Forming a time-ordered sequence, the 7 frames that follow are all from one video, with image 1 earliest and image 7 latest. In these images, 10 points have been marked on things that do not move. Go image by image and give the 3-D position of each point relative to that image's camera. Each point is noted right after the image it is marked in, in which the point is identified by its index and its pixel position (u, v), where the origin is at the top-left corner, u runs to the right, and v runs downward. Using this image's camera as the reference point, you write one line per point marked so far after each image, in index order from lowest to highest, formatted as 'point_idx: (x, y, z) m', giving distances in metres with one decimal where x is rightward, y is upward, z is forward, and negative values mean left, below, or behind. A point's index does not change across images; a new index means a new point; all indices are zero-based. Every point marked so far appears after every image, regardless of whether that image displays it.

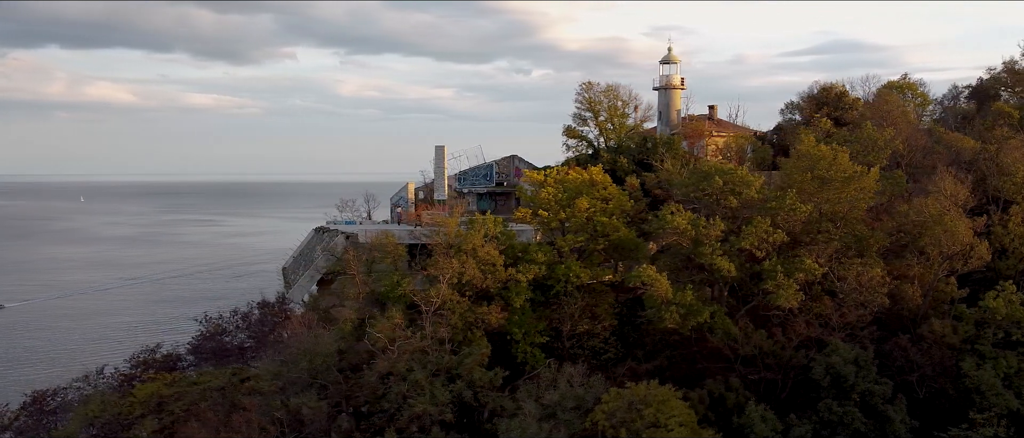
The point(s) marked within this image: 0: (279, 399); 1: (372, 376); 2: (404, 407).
0: (-6.2, -4.8, +19.0) m
1: (-3.6, -4.1, +18.7) m
2: (-2.6, -4.7, +17.9) m
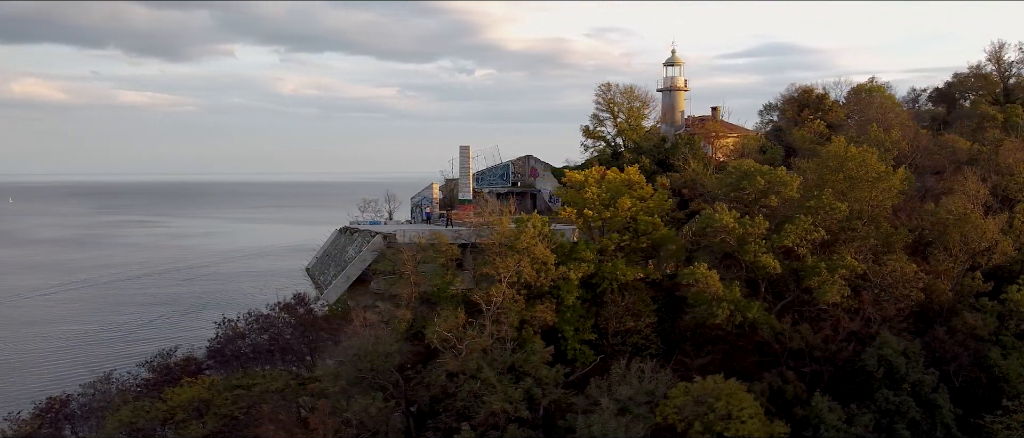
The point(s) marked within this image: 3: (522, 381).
0: (-4.4, -4.8, +18.9) m
1: (-1.9, -4.1, +18.8) m
2: (-0.8, -4.7, +18.0) m
3: (+0.3, -4.3, +18.8) m
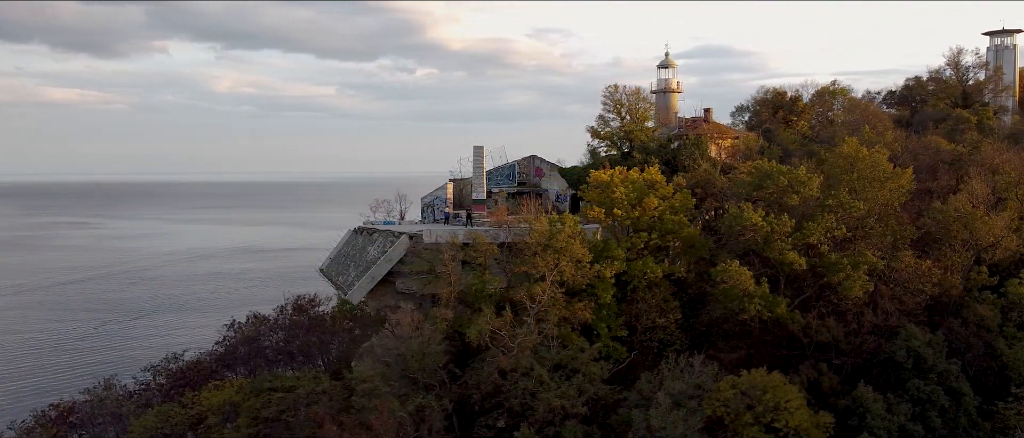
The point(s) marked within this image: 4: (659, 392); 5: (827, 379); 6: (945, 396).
0: (-3.1, -4.8, +19.0) m
1: (-0.5, -4.1, +19.0) m
2: (+0.6, -4.7, +18.3) m
3: (+1.7, -4.3, +19.2) m
4: (+3.8, -4.5, +18.3) m
5: (+8.8, -4.5, +19.8) m
6: (+12.0, -4.9, +19.6) m
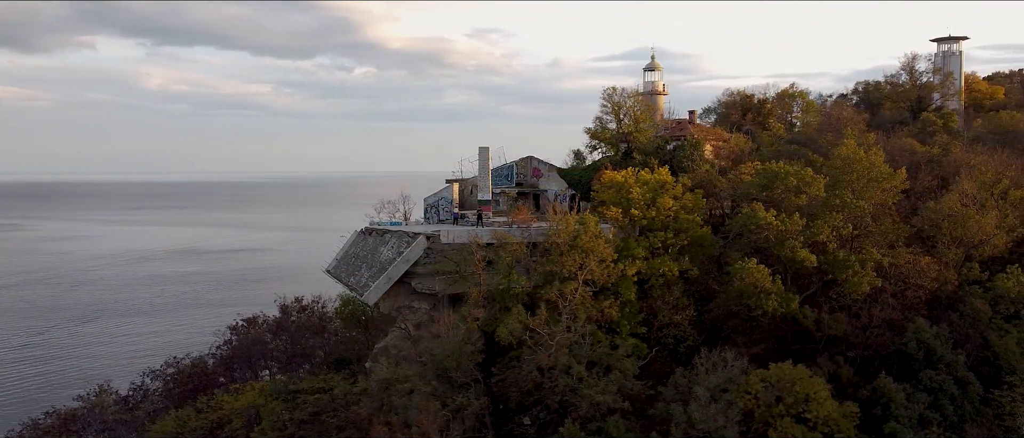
0: (-2.0, -4.9, +19.1) m
1: (+0.5, -4.1, +19.3) m
2: (+1.7, -4.7, +18.7) m
3: (+2.7, -4.3, +19.7) m
4: (+4.9, -4.5, +18.9) m
5: (+9.8, -4.4, +20.8) m
6: (+13.0, -4.9, +20.8) m
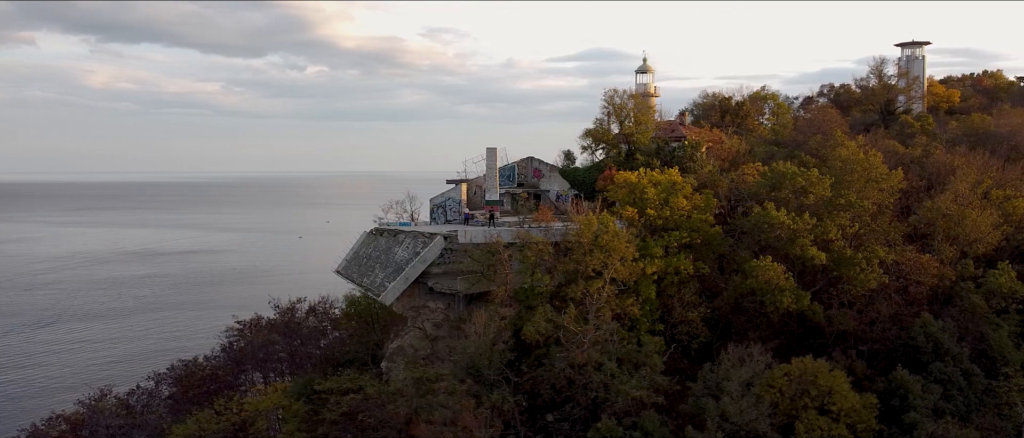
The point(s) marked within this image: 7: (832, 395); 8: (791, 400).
0: (-1.1, -4.9, +19.4) m
1: (+1.5, -4.1, +19.7) m
2: (+2.6, -4.7, +19.1) m
3: (+3.6, -4.3, +20.1) m
4: (+5.8, -4.5, +19.5) m
5: (+10.6, -4.4, +21.6) m
6: (+13.8, -4.8, +21.8) m
7: (+8.8, -4.9, +19.6) m
8: (+7.7, -5.0, +19.6) m
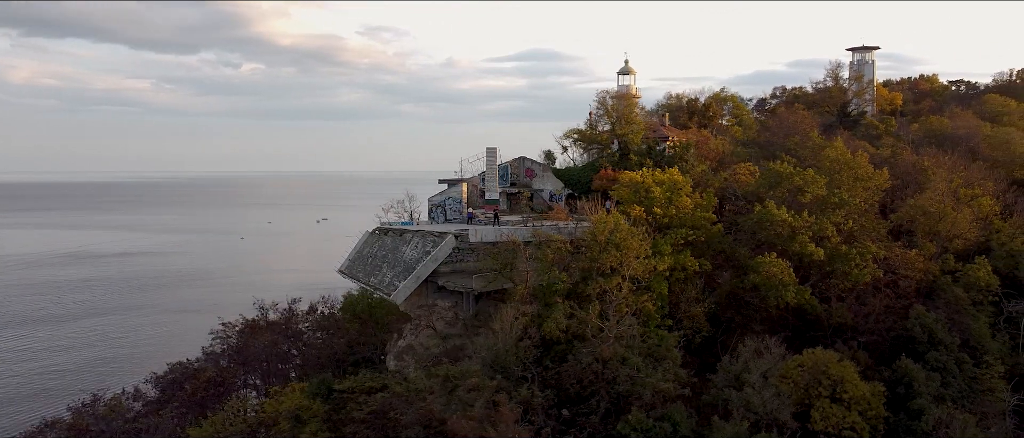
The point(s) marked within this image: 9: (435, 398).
0: (-0.3, -4.8, +19.7) m
1: (+2.3, -4.0, +20.2) m
2: (+3.5, -4.7, +19.7) m
3: (+4.4, -4.3, +20.8) m
4: (+6.6, -4.4, +20.3) m
5: (+11.3, -4.3, +22.7) m
6: (+14.4, -4.7, +23.1) m
7: (+9.6, -4.8, +20.6) m
8: (+8.5, -5.0, +20.5) m
9: (-2.1, -5.0, +19.6) m
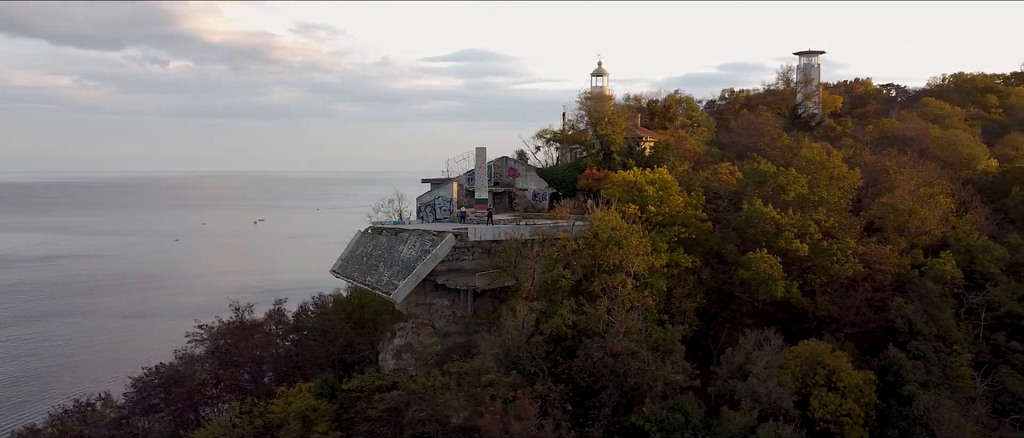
0: (+0.2, -4.8, +20.0) m
1: (+2.6, -4.0, +20.7) m
2: (+3.9, -4.6, +20.3) m
3: (+4.7, -4.2, +21.5) m
4: (+7.0, -4.3, +21.2) m
5: (+11.4, -4.2, +23.9) m
6: (+14.6, -4.6, +24.5) m
7: (+10.0, -4.7, +21.7) m
8: (+8.8, -4.9, +21.5) m
9: (-1.7, -5.0, +19.8) m
